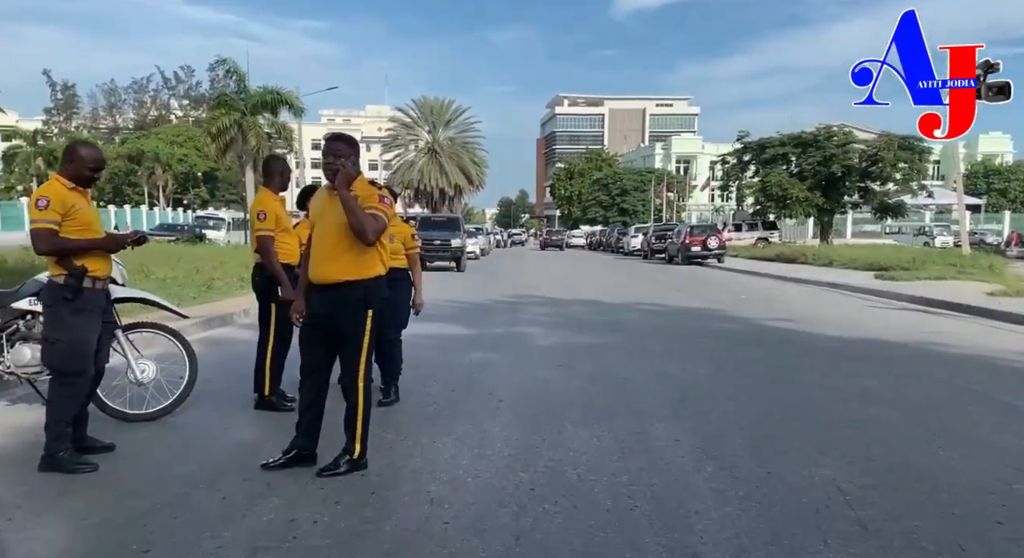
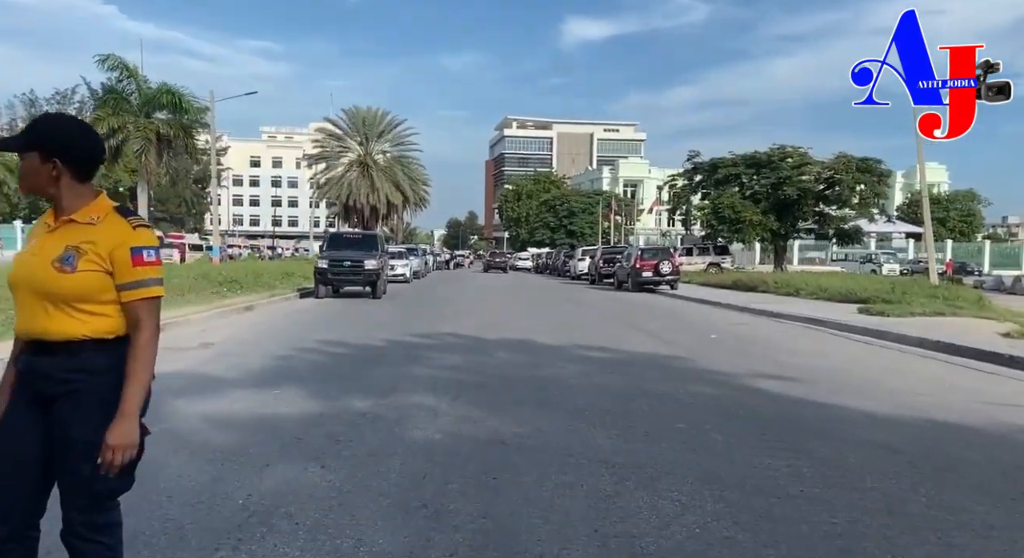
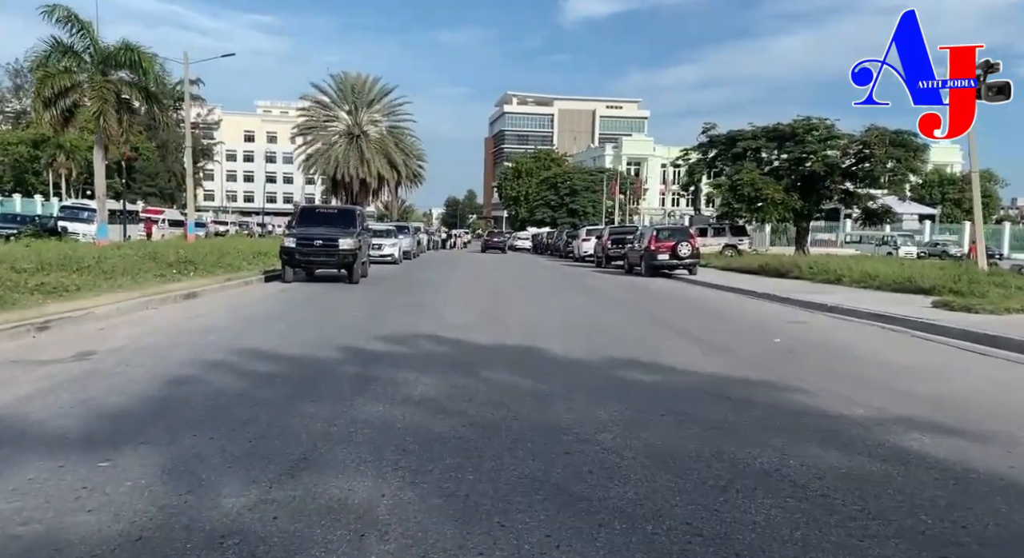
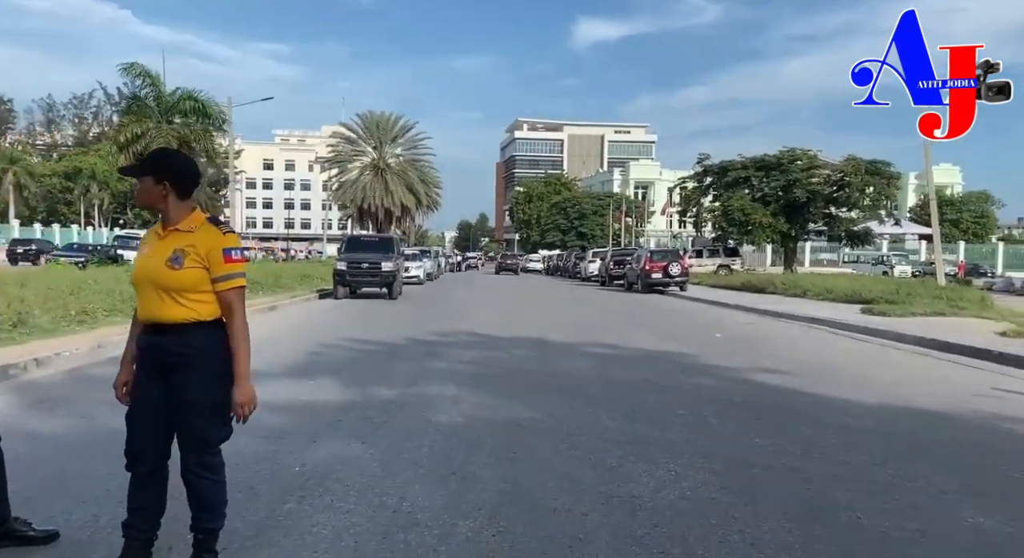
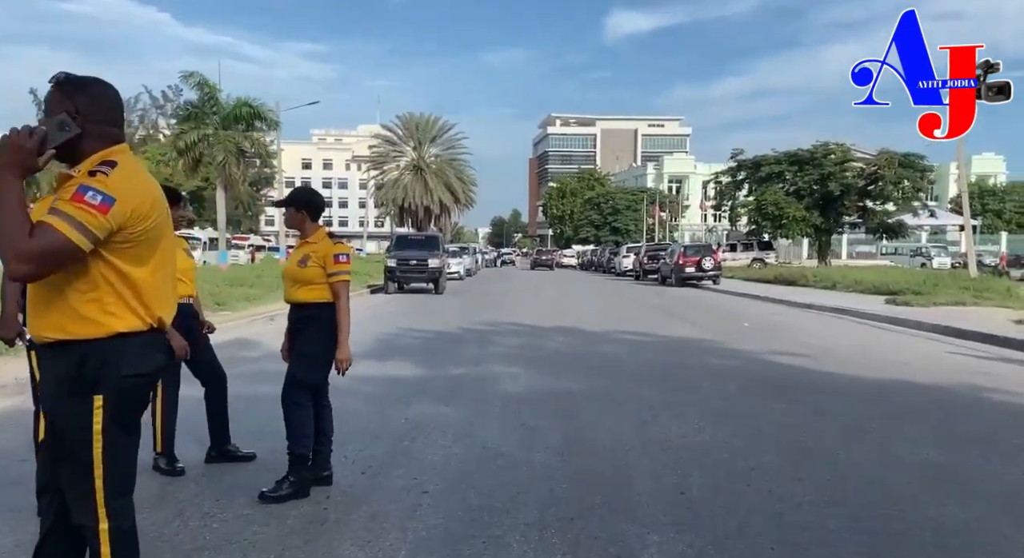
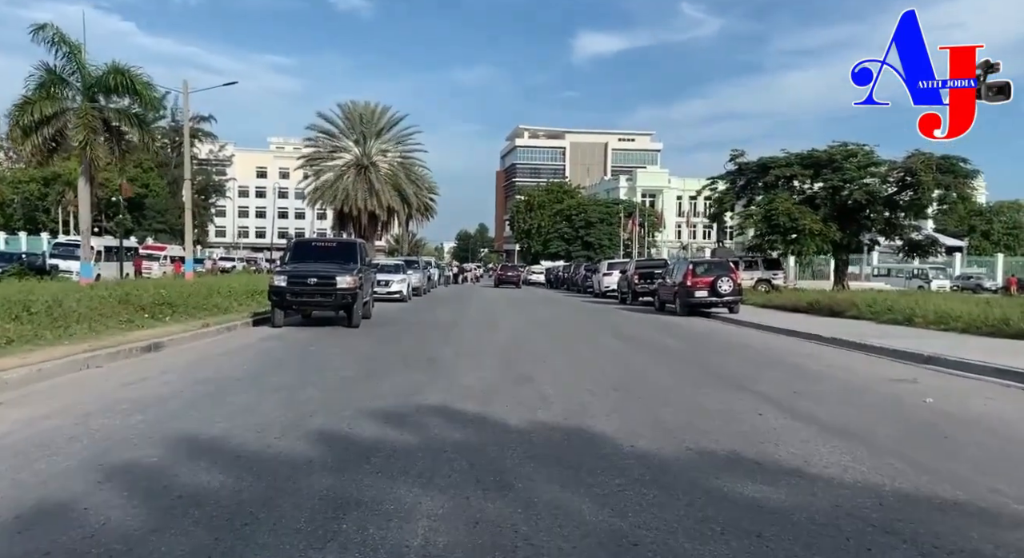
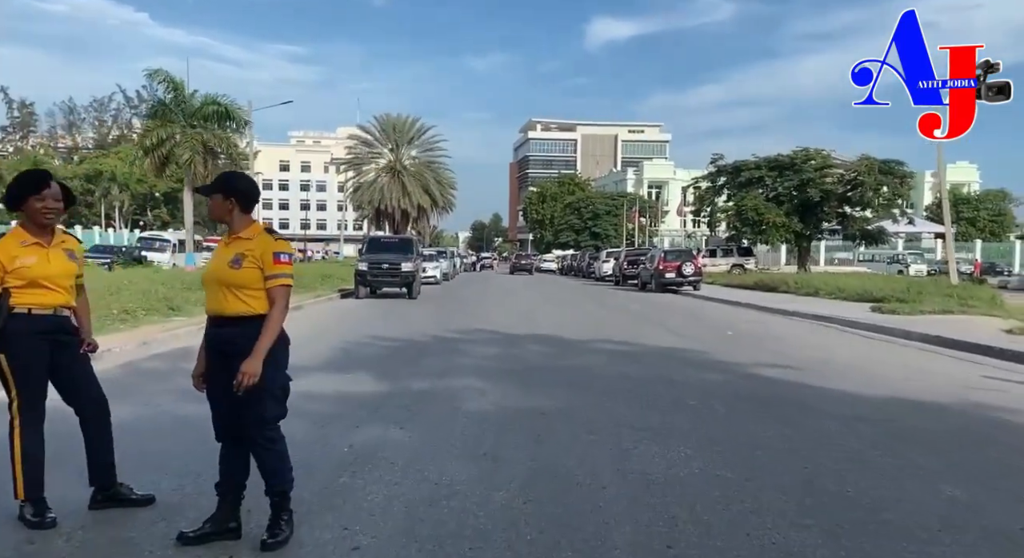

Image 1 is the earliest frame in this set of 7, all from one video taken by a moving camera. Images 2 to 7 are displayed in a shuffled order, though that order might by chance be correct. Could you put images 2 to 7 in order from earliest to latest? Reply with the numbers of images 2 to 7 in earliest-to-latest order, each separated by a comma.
5, 7, 4, 2, 3, 6
